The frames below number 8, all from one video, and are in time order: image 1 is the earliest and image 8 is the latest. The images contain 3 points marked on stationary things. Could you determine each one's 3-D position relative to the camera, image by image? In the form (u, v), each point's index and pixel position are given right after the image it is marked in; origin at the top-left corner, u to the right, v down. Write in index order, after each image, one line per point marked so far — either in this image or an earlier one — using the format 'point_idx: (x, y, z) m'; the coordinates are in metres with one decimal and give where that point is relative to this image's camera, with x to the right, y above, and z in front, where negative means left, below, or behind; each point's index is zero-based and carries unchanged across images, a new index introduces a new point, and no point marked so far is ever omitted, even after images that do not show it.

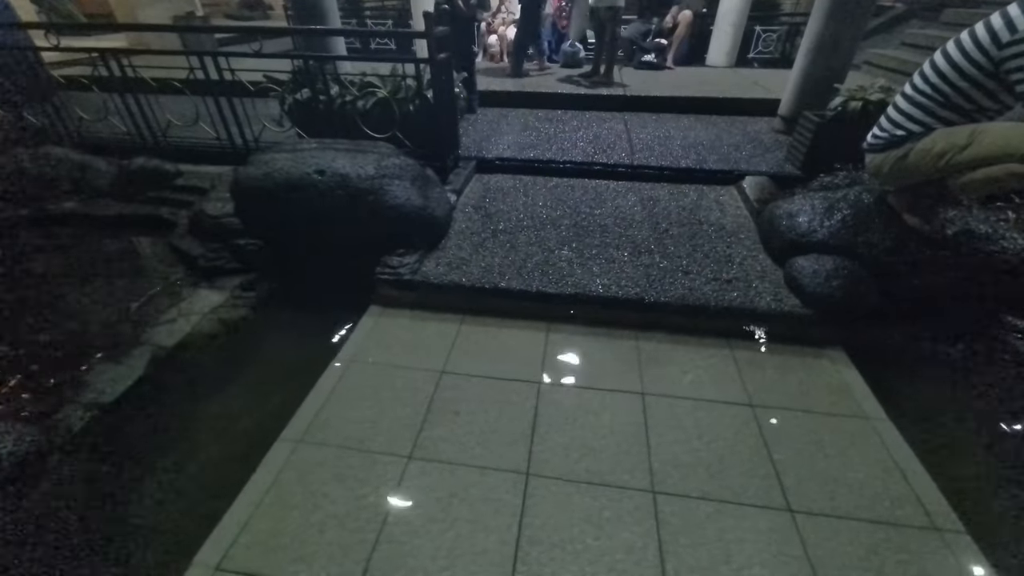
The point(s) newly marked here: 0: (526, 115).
0: (+0.2, +2.3, +5.7) m
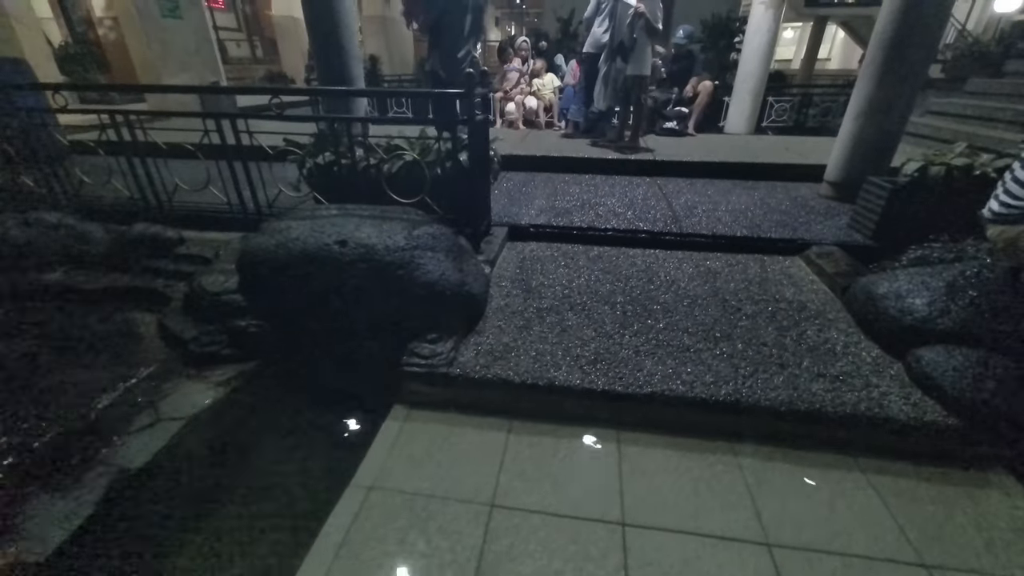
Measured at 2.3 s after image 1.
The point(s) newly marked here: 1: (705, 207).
0: (+0.5, +1.4, +5.4) m
1: (+2.0, +0.8, +4.5) m
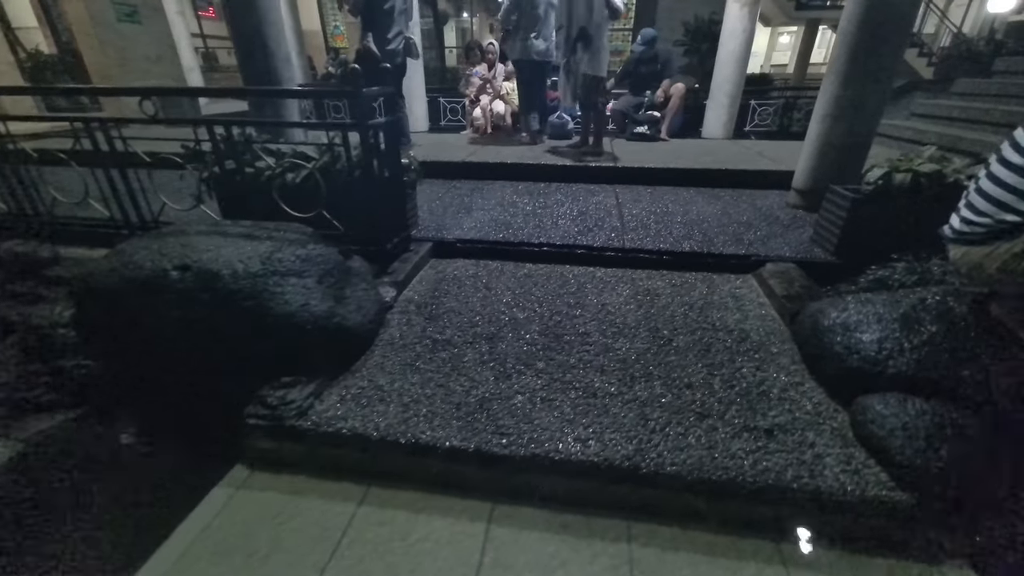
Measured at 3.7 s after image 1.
0: (-0.1, +1.2, +5.1) m
1: (+1.4, +0.6, +4.1) m
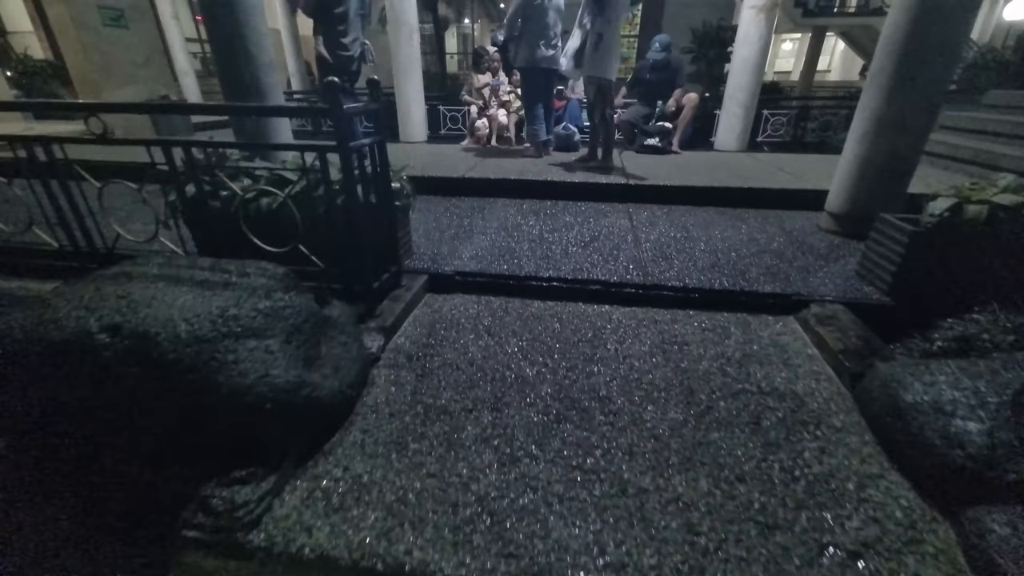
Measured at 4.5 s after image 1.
0: (-0.1, +0.9, +4.7) m
1: (+1.4, +0.4, +3.7) m
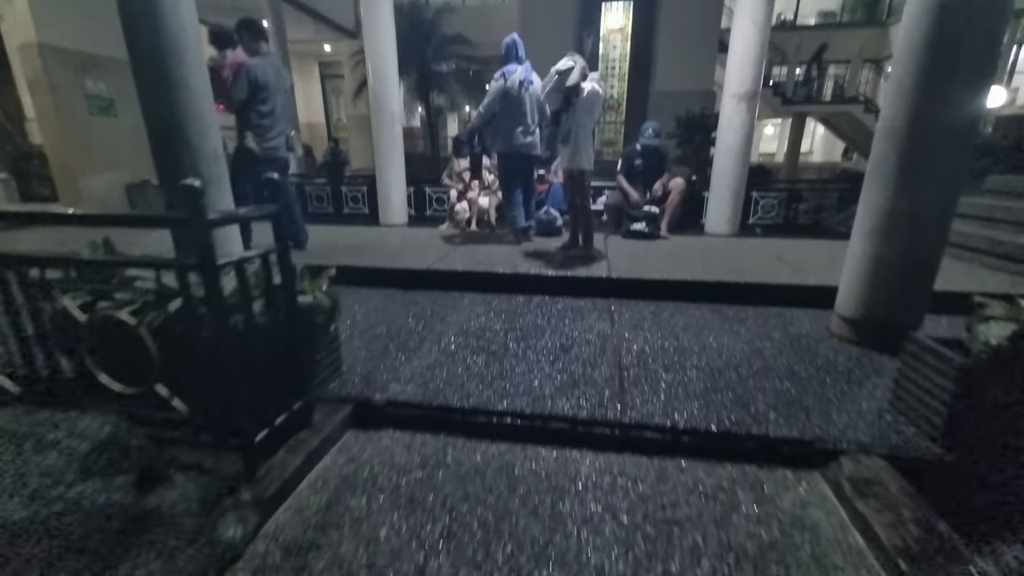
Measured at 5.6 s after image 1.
0: (-0.4, -0.2, +4.1) m
1: (+1.1, -0.5, +3.1) m
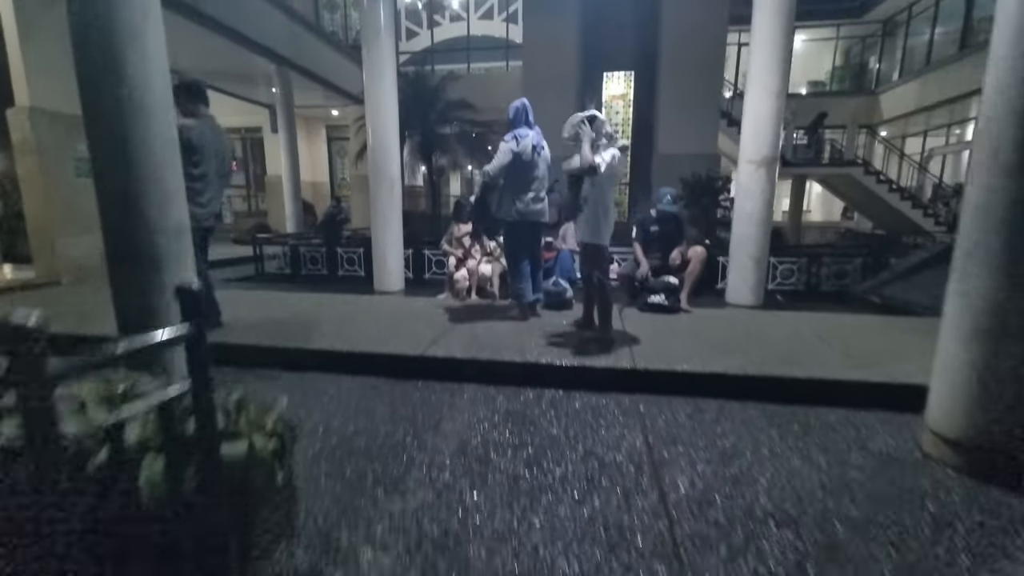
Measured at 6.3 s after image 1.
0: (-0.3, -0.9, +3.4) m
1: (+1.2, -1.1, +2.3) m
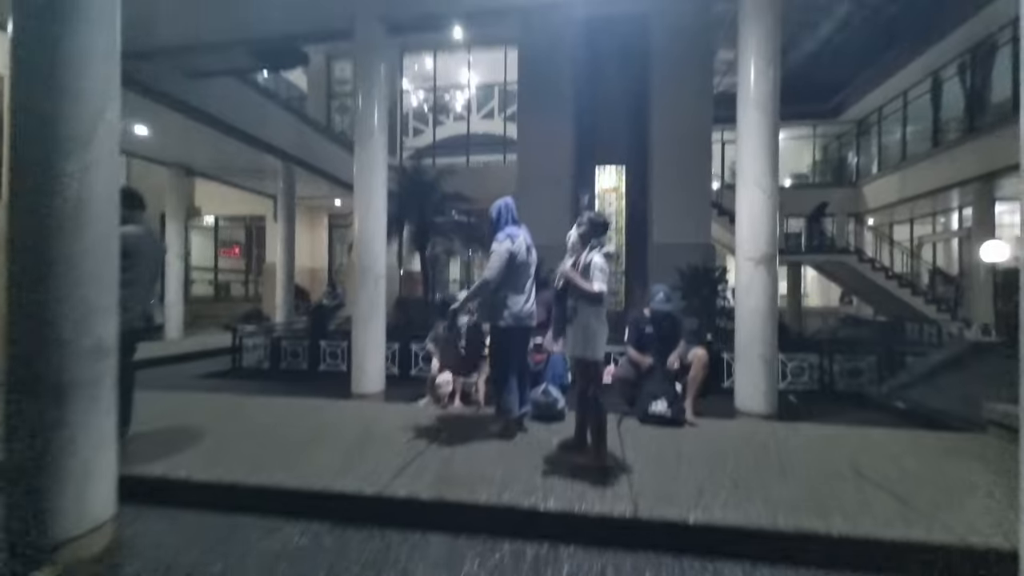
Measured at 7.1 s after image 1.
0: (-0.5, -1.8, +2.6) m
1: (+1.0, -1.8, +1.5) m
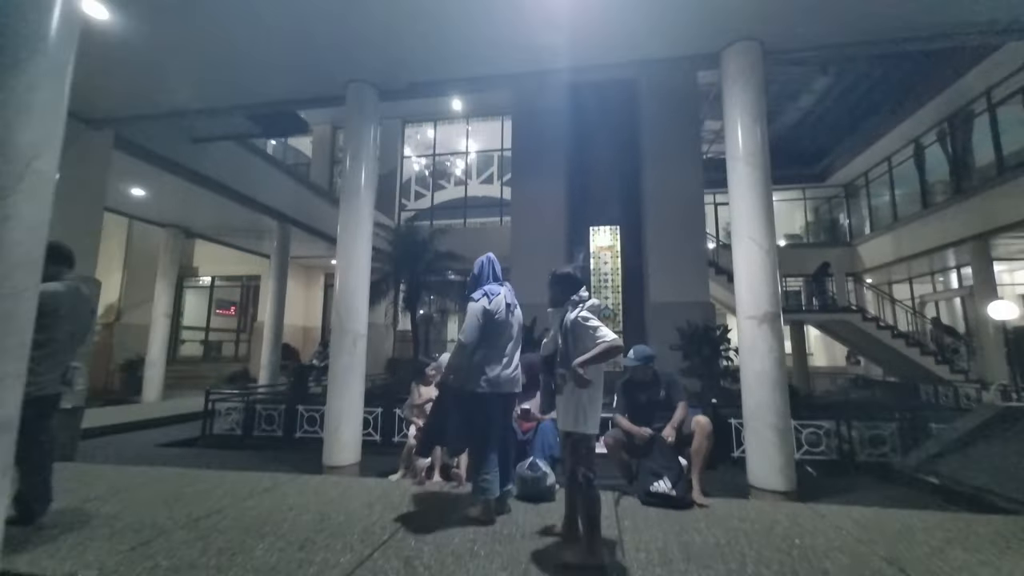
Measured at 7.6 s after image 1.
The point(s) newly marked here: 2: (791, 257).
0: (-0.7, -2.1, +2.0) m
1: (+0.8, -1.9, +0.9) m
2: (+12.4, +1.4, +19.5) m
